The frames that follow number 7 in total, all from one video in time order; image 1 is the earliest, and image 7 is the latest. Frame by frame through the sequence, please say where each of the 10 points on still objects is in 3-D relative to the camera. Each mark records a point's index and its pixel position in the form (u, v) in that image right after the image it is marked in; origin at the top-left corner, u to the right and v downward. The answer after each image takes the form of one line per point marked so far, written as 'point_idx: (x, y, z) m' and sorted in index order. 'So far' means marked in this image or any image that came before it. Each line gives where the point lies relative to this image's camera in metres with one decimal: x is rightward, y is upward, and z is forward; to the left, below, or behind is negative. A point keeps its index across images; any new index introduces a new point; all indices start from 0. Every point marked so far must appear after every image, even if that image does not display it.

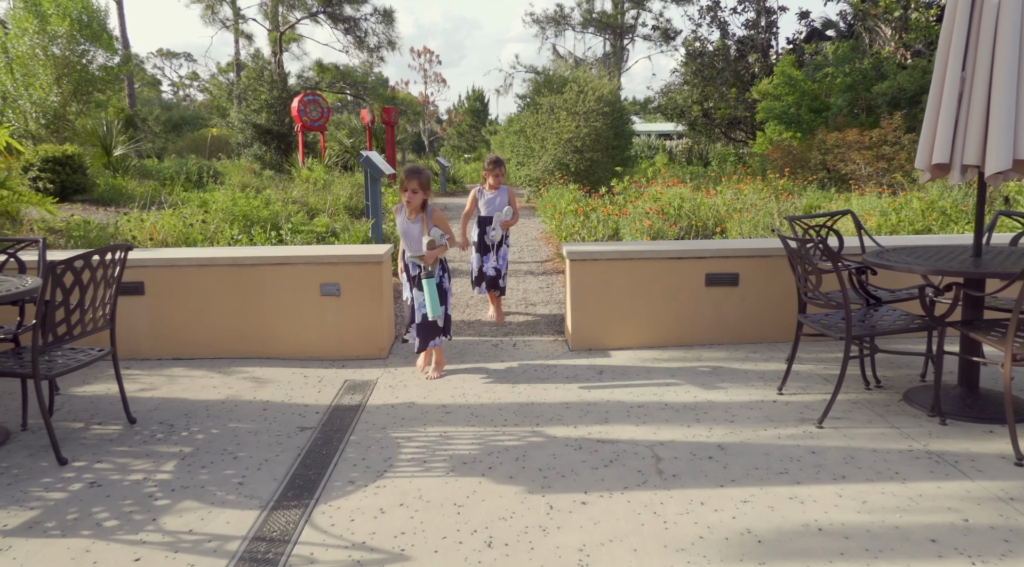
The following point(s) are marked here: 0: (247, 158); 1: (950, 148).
0: (-6.2, +3.0, +18.1) m
1: (+2.0, +0.6, +3.5) m
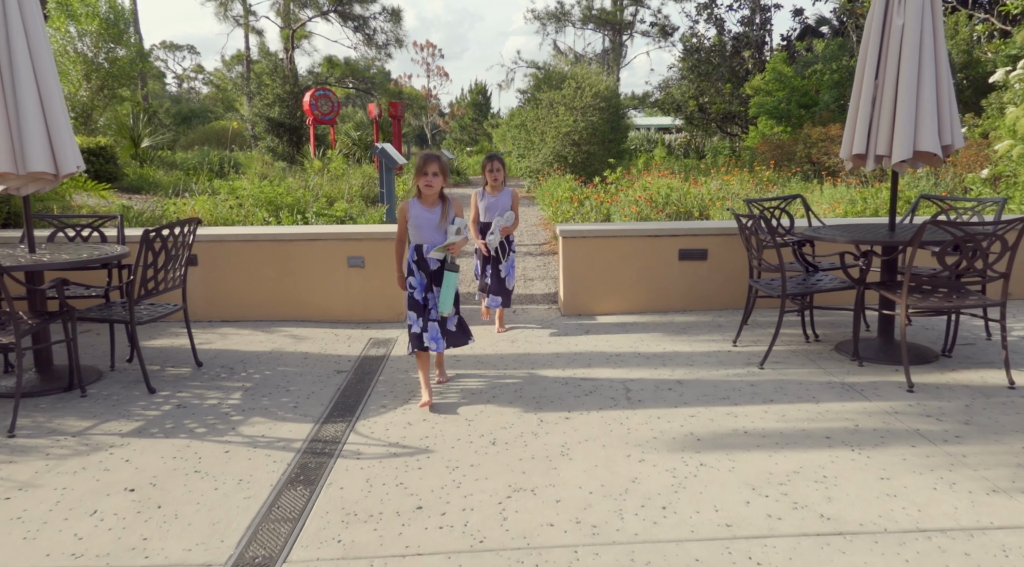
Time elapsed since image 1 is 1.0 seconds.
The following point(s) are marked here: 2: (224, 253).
0: (-6.2, +3.3, +18.9) m
1: (+2.0, +0.8, +4.3) m
2: (-2.2, +0.2, +5.8) m
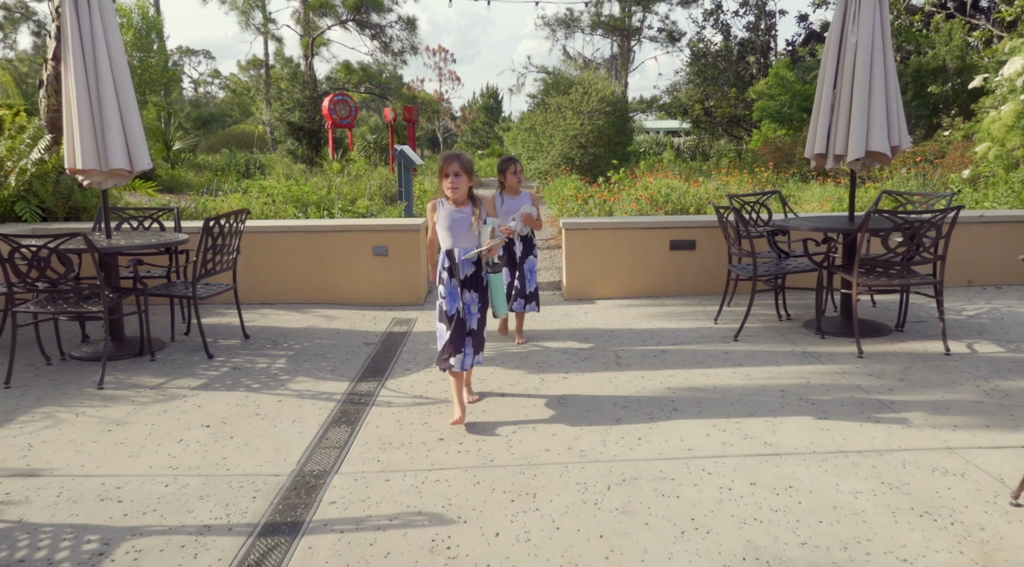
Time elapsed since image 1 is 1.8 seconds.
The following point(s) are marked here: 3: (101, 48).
0: (-5.9, +3.4, +19.7) m
1: (+2.0, +0.9, +5.0) m
2: (-2.1, +0.3, +6.5) m
3: (-2.4, +1.4, +4.6) m
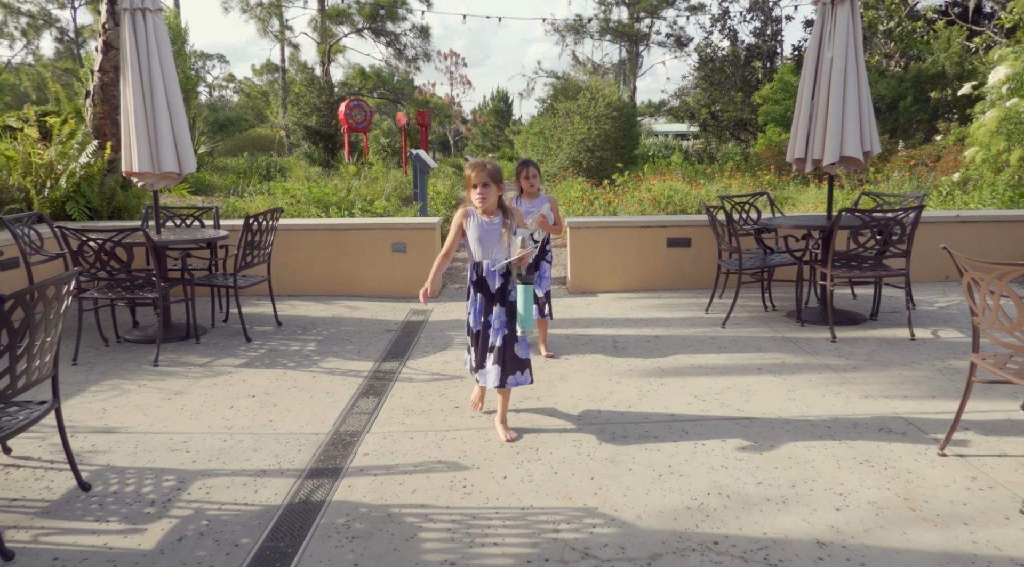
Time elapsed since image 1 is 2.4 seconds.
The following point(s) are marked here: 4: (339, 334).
0: (-5.6, +3.4, +20.3) m
1: (+2.1, +1.0, +5.5) m
2: (-2.0, +0.4, +7.1) m
3: (-2.4, +1.5, +5.2) m
4: (-1.3, -0.4, +5.9) m
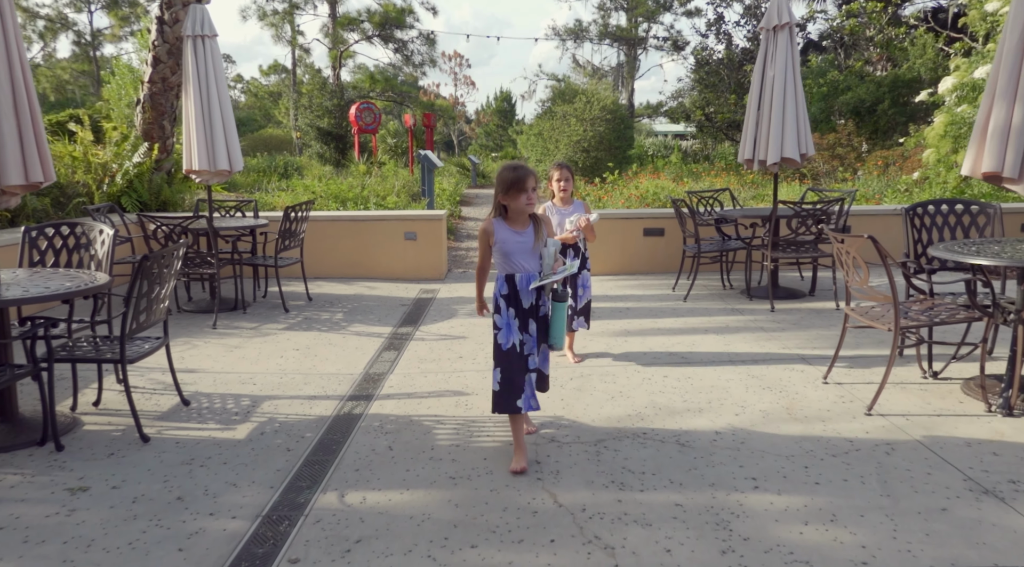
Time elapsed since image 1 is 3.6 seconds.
0: (-5.6, +3.6, +21.4) m
1: (+2.0, +1.1, +6.6) m
2: (-2.0, +0.6, +8.1) m
3: (-2.4, +1.6, +6.2) m
4: (-1.4, -0.2, +6.9) m
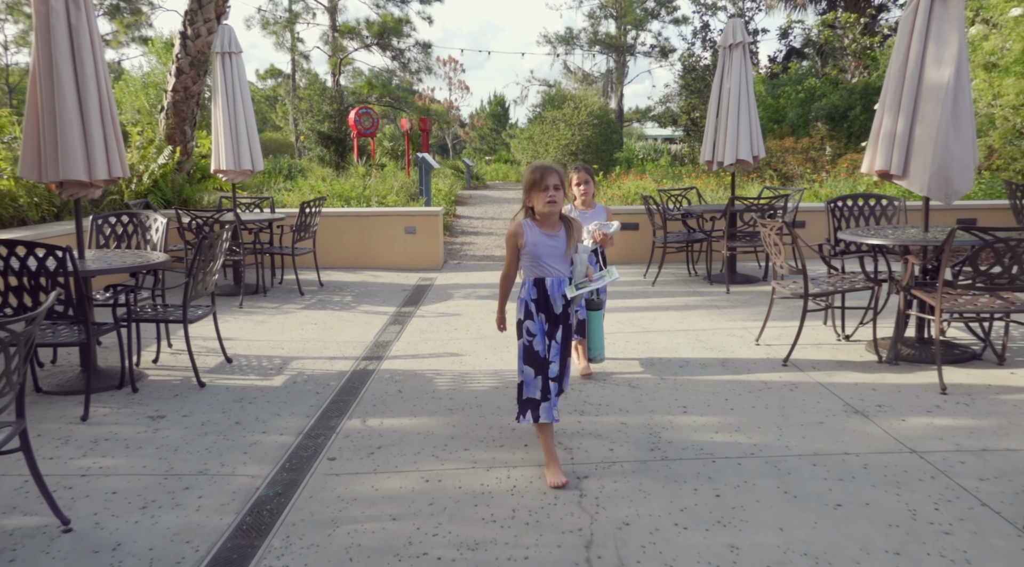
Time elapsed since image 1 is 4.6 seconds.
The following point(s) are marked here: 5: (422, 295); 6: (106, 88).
0: (-5.8, +3.6, +22.3) m
1: (+1.9, +1.3, +7.5) m
2: (-2.2, +0.7, +9.0) m
3: (-2.5, +1.8, +7.1) m
4: (-1.5, -0.1, +7.8) m
5: (-0.9, -0.1, +7.7) m
6: (-2.4, +1.1, +4.4) m
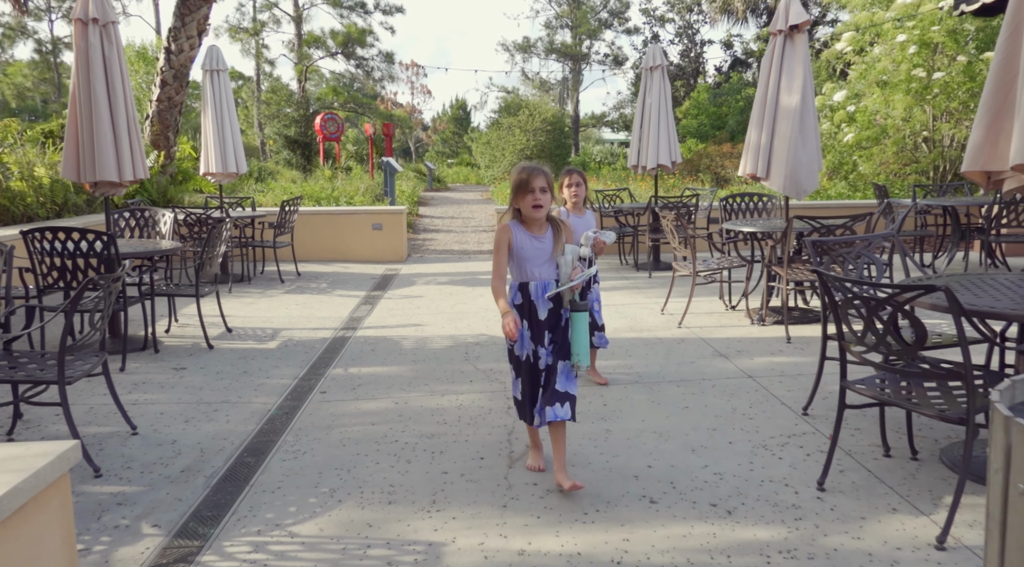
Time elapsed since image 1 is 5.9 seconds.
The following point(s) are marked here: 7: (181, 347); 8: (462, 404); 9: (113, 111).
0: (-7.0, +3.7, +23.1) m
1: (+1.4, +1.4, +8.7) m
2: (-2.7, +0.8, +10.0) m
3: (-3.0, +1.9, +8.1) m
4: (-2.0, 0.0, +8.9) m
5: (-1.4, 0.0, +8.8) m
6: (-2.7, +1.3, +5.5) m
7: (-2.4, -0.5, +5.6) m
8: (-0.3, -0.7, +4.2) m
9: (-2.7, +1.2, +5.3) m
